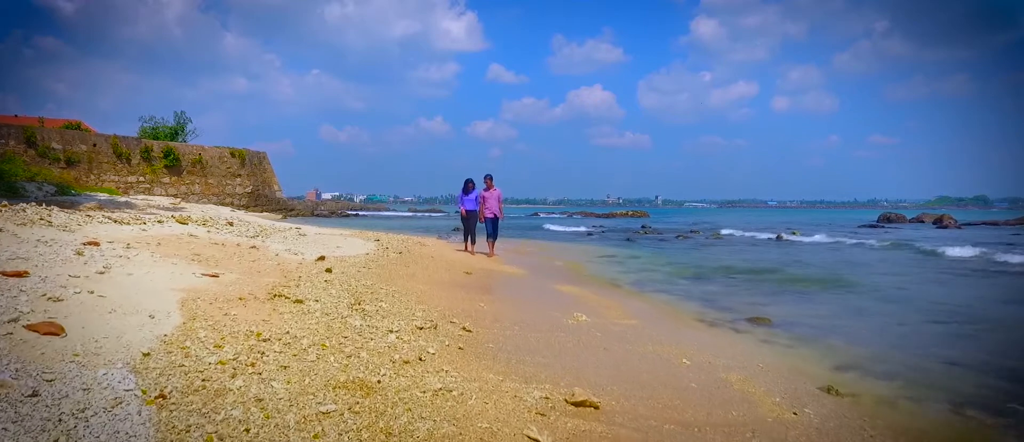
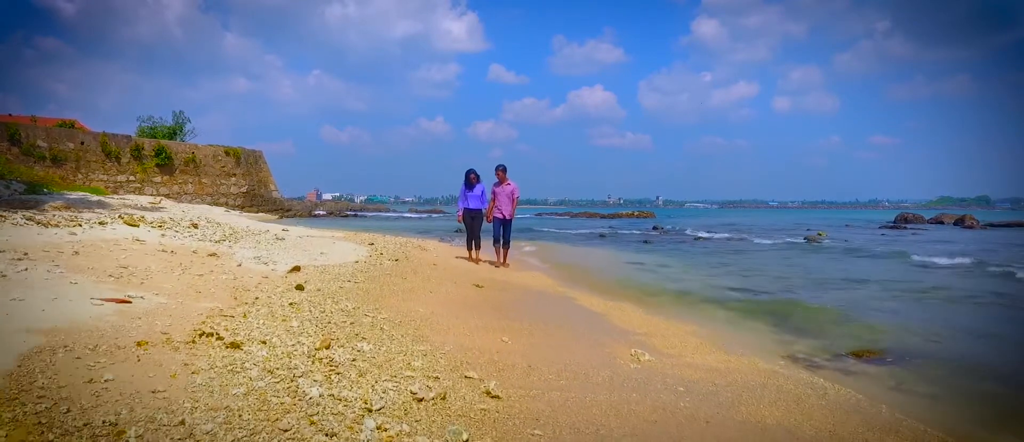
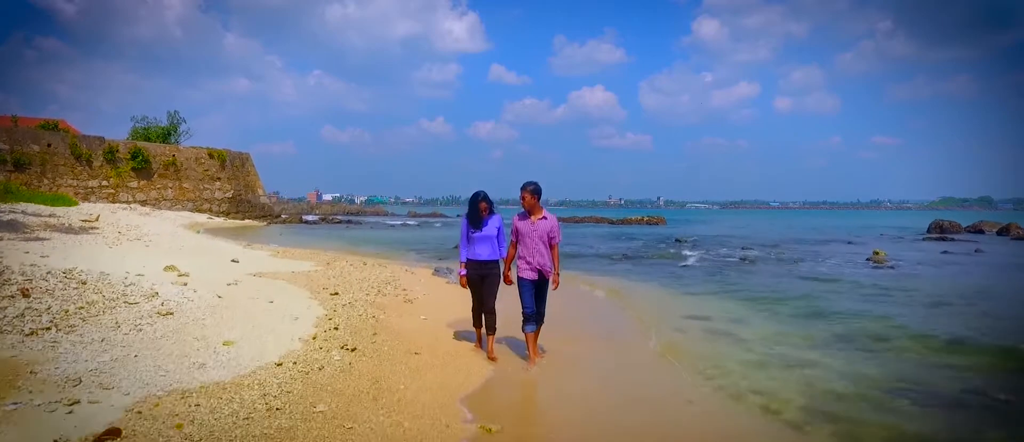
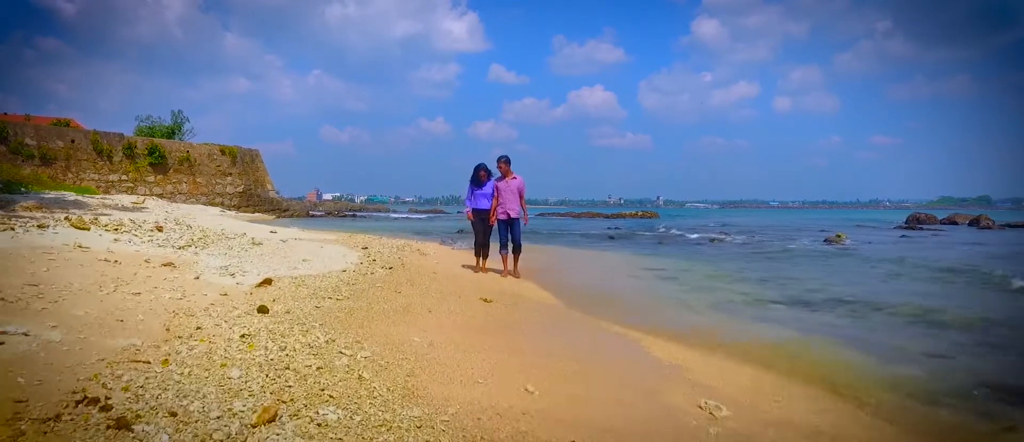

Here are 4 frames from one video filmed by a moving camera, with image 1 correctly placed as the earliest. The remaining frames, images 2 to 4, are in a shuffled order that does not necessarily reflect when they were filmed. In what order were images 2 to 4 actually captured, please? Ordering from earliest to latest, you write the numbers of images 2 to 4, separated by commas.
2, 4, 3
